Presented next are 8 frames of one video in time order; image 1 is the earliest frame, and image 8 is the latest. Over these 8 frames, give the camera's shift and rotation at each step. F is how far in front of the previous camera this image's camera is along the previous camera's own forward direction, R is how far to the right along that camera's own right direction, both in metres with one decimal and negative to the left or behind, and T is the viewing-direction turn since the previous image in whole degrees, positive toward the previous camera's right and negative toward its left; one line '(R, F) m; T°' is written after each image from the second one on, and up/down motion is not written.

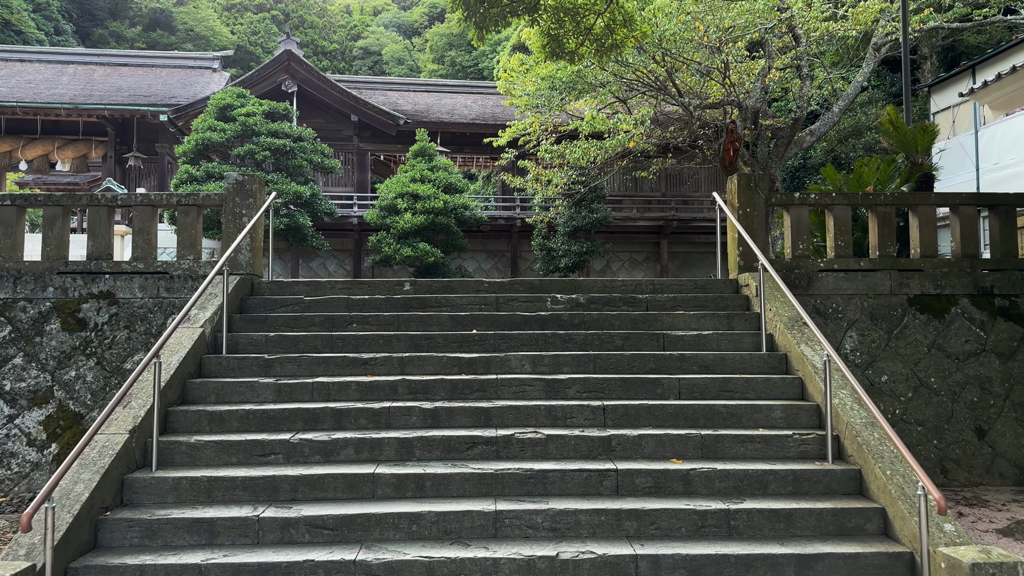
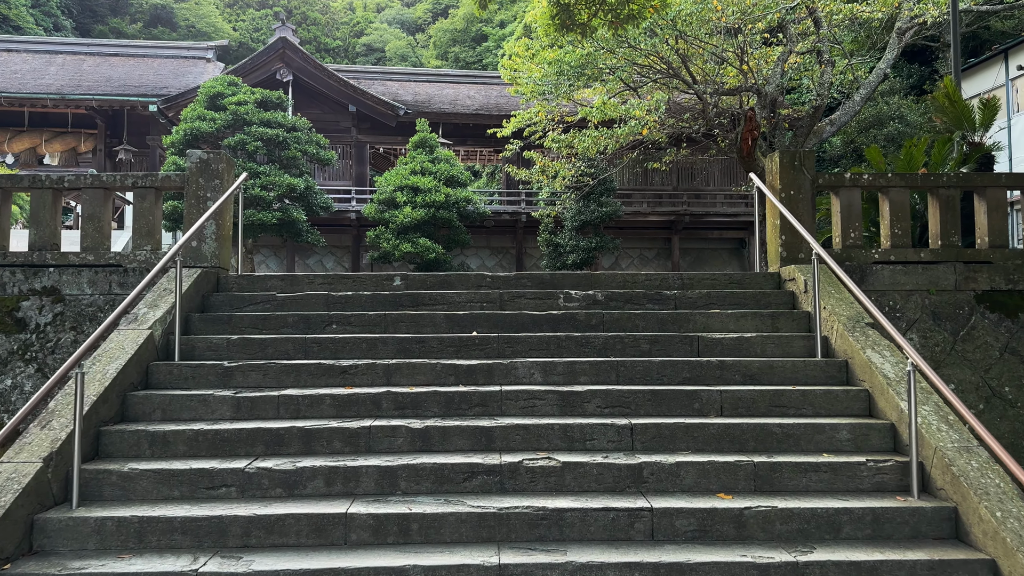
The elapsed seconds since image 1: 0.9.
(0.0, +0.6) m; 0°
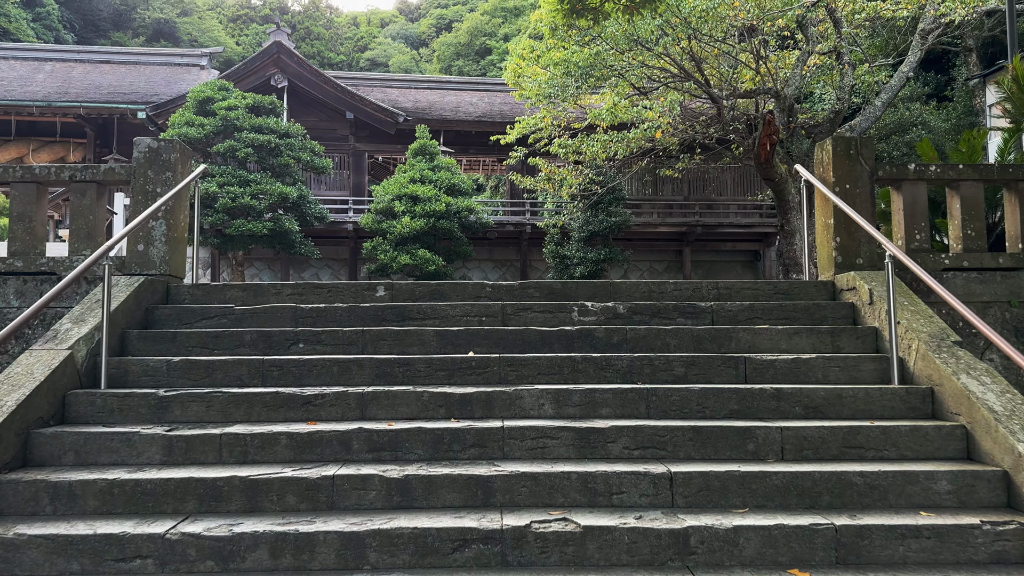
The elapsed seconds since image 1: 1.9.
(0.0, +0.6) m; 0°
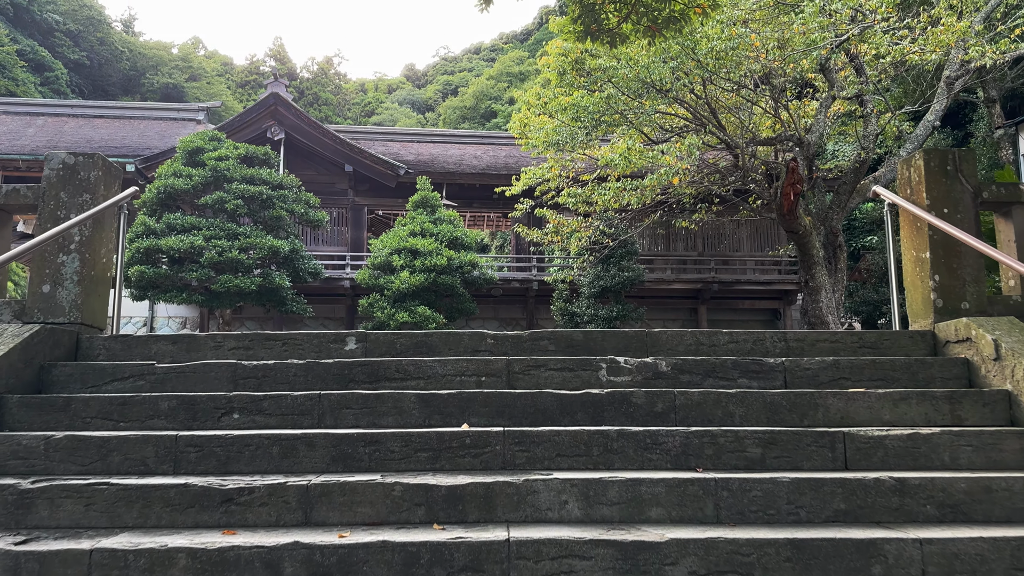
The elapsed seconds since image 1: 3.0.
(0.0, +0.7) m; 0°
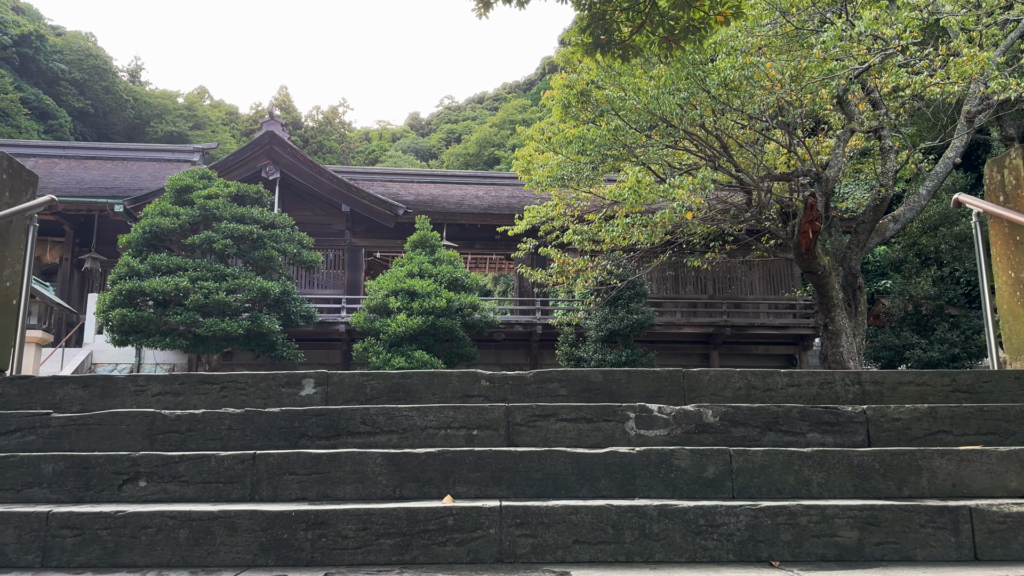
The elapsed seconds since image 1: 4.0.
(0.0, +0.5) m; 0°
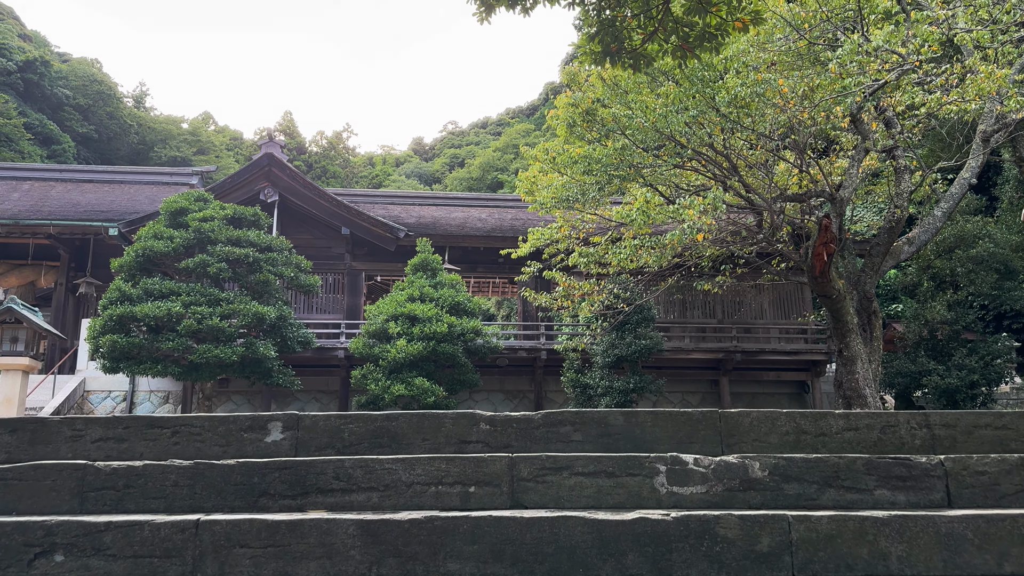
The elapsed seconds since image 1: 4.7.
(0.0, +0.3) m; 0°
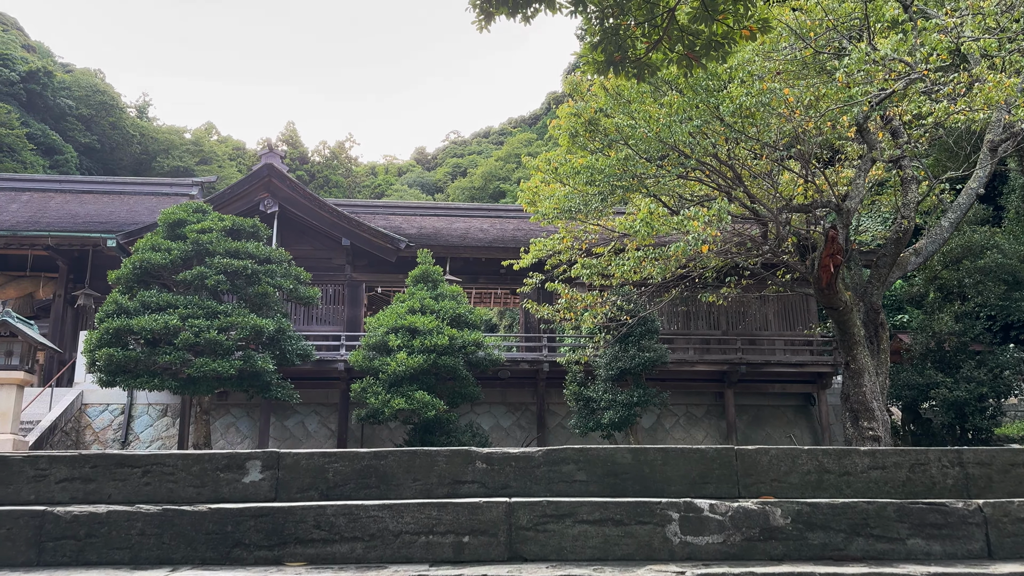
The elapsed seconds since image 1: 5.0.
(0.0, +0.1) m; 0°
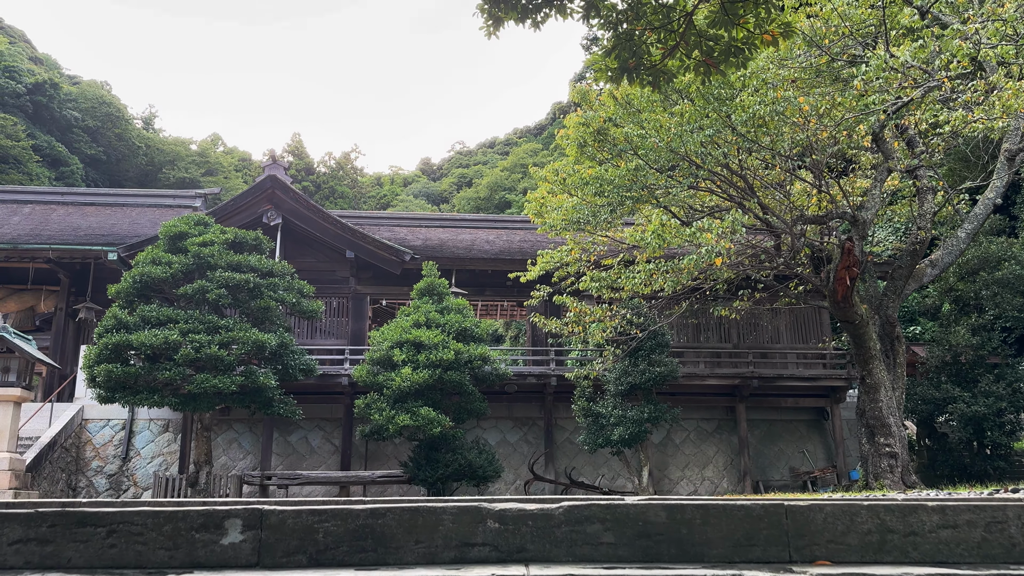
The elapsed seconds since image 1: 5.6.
(0.0, +0.2) m; 0°
